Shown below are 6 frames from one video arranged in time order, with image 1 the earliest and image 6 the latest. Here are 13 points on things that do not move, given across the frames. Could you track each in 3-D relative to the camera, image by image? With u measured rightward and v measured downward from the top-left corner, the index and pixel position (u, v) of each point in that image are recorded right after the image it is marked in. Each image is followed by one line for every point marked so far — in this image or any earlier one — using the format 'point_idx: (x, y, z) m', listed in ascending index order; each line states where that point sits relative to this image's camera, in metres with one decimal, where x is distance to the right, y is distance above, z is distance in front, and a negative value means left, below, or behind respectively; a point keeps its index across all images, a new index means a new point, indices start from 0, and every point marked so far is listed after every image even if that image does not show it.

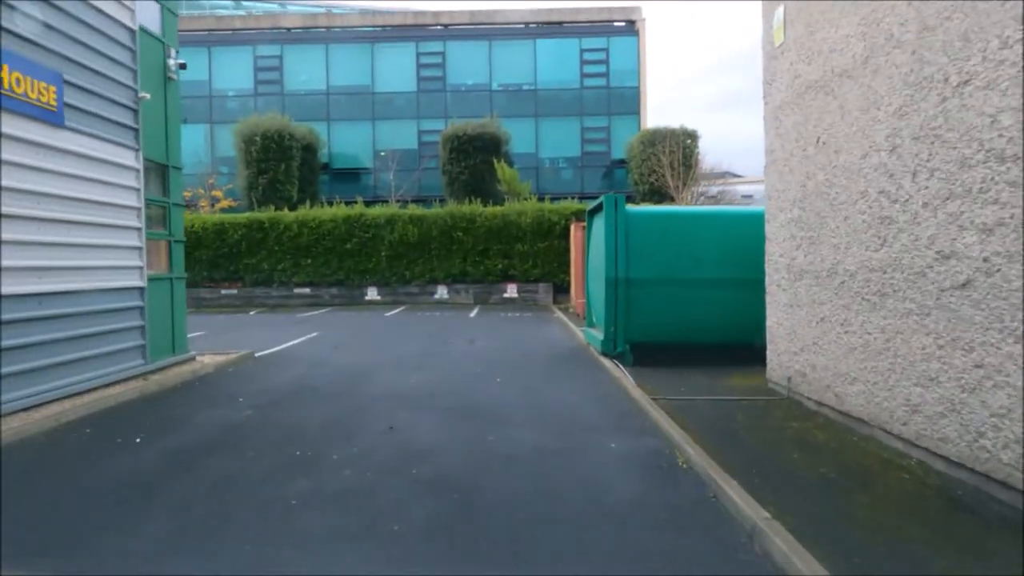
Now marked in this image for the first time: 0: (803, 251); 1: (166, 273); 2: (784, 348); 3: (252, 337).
0: (+2.8, +0.4, +7.3) m
1: (-4.0, +0.2, +8.9) m
2: (+2.8, -0.6, +7.8) m
3: (-5.1, -1.0, +15.0) m
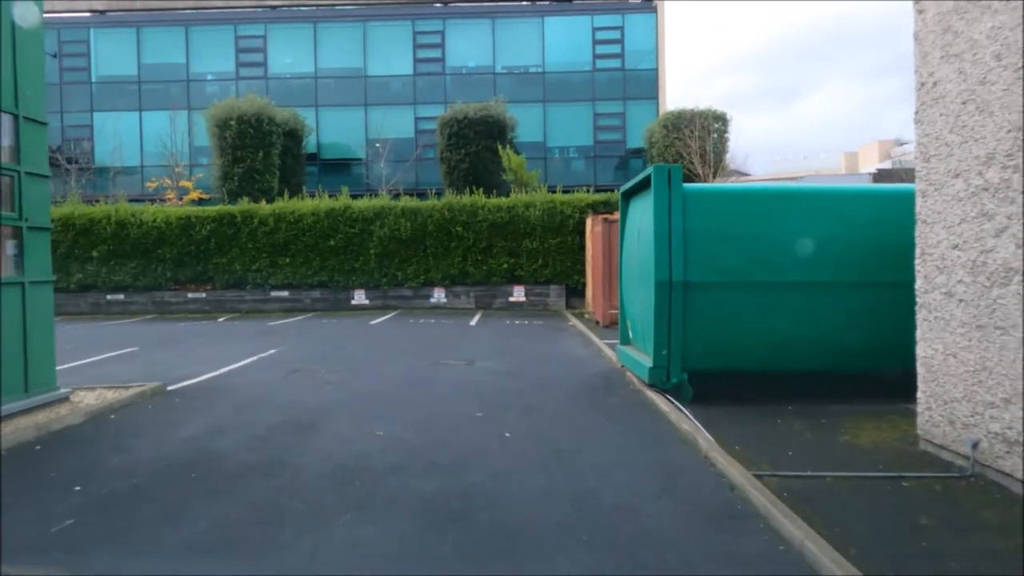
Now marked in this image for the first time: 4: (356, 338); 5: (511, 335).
0: (+2.9, +0.3, +4.4) m
1: (-3.9, +0.1, +6.1) m
2: (+2.9, -0.7, +4.9) m
3: (-4.9, -1.0, +12.1) m
4: (-3.0, -0.9, +14.6) m
5: (0.0, -0.8, +14.9) m
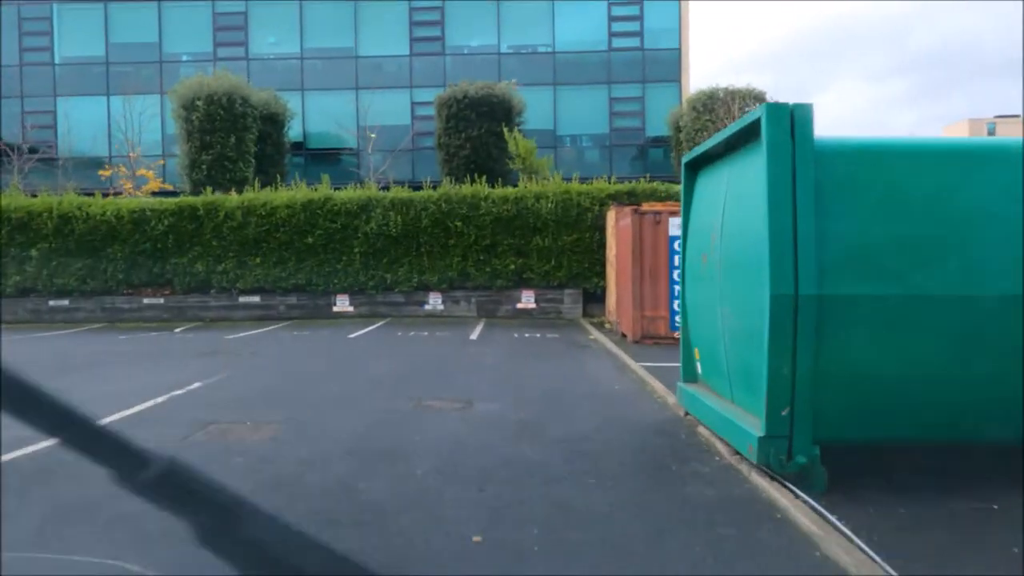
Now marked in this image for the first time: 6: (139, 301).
0: (+3.0, +0.2, +1.5) m
1: (-3.8, 0.0, +3.1) m
2: (+3.0, -0.8, +2.0) m
3: (-4.8, -1.1, +9.2) m
4: (-2.8, -1.0, +11.7) m
5: (+0.1, -1.0, +11.9) m
6: (-8.6, -0.3, +17.6) m
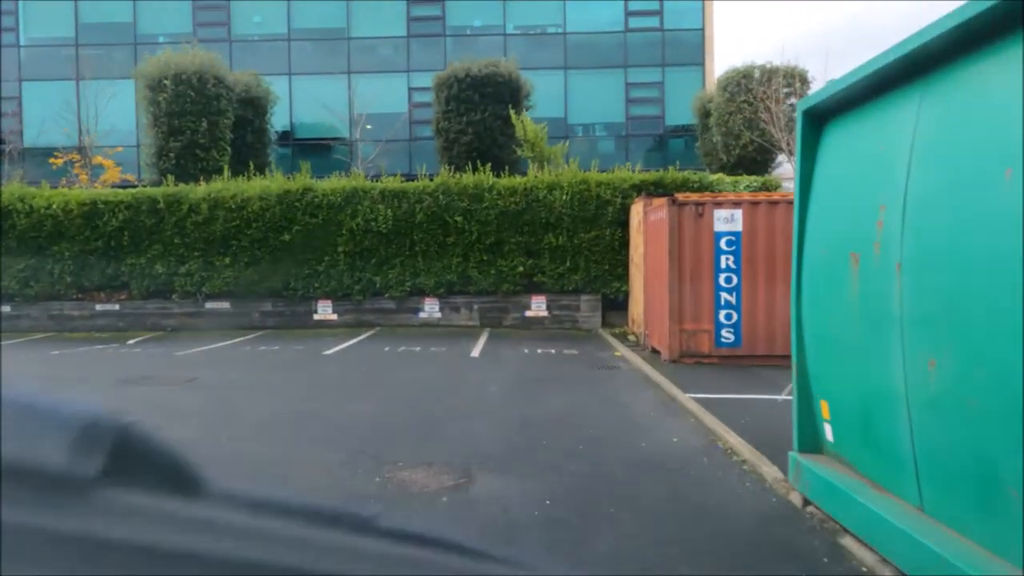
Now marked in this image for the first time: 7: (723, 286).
0: (+3.1, +0.1, -0.9) m
1: (-3.7, -0.1, +0.8) m
2: (+3.1, -0.9, -0.4) m
3: (-4.6, -1.2, +6.9) m
4: (-2.7, -1.1, +9.3) m
5: (+0.3, -1.1, +9.6) m
6: (-8.4, -0.4, +15.3) m
7: (+3.0, 0.0, +10.9) m
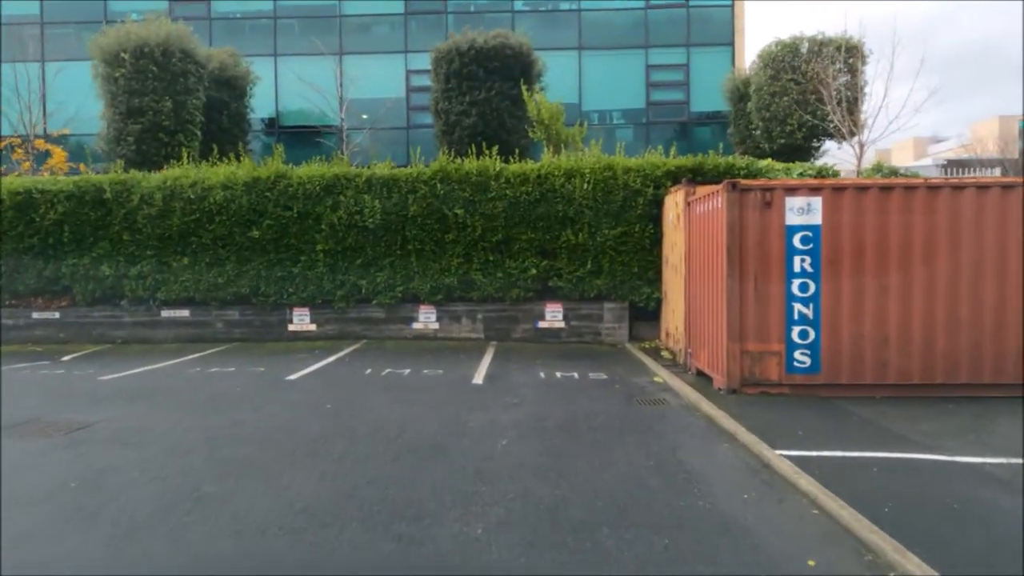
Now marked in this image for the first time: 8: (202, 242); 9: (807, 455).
0: (+3.2, 0.0, -3.3) m
1: (-3.6, -0.2, -1.6) m
2: (+3.2, -1.0, -2.8) m
3: (-4.5, -1.3, +4.5) m
4: (-2.5, -1.2, +7.0) m
5: (+0.4, -1.2, +7.2) m
6: (-8.2, -0.5, +12.9) m
7: (+3.2, -0.1, +8.5) m
8: (-5.2, +0.8, +13.0) m
9: (+2.2, -1.2, +5.7) m
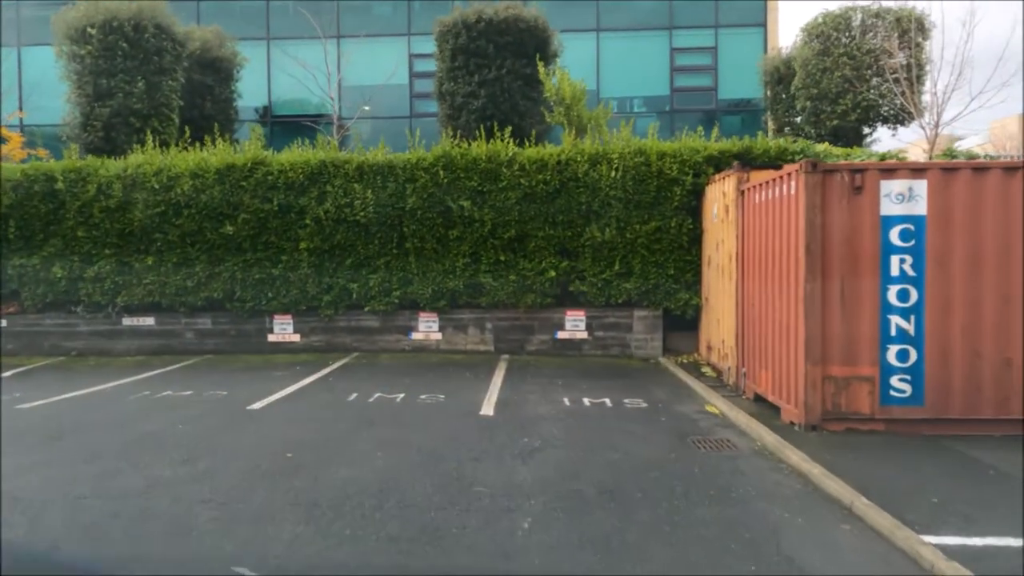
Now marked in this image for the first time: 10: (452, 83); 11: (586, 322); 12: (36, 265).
0: (+3.2, -0.1, -5.2) m
1: (-3.5, -0.2, -3.3) m
2: (+3.2, -1.0, -4.6) m
3: (-4.4, -1.4, +2.7) m
4: (-2.4, -1.2, +5.2) m
5: (+0.6, -1.2, +5.4) m
6: (-8.0, -0.5, +11.2) m
7: (+3.3, -0.2, +6.7) m
8: (-5.0, +0.7, +11.2) m
9: (+2.3, -1.3, +3.9) m
10: (-1.1, +3.8, +14.2) m
11: (+1.1, -0.5, +10.9) m
12: (-7.0, +0.3, +11.3) m
